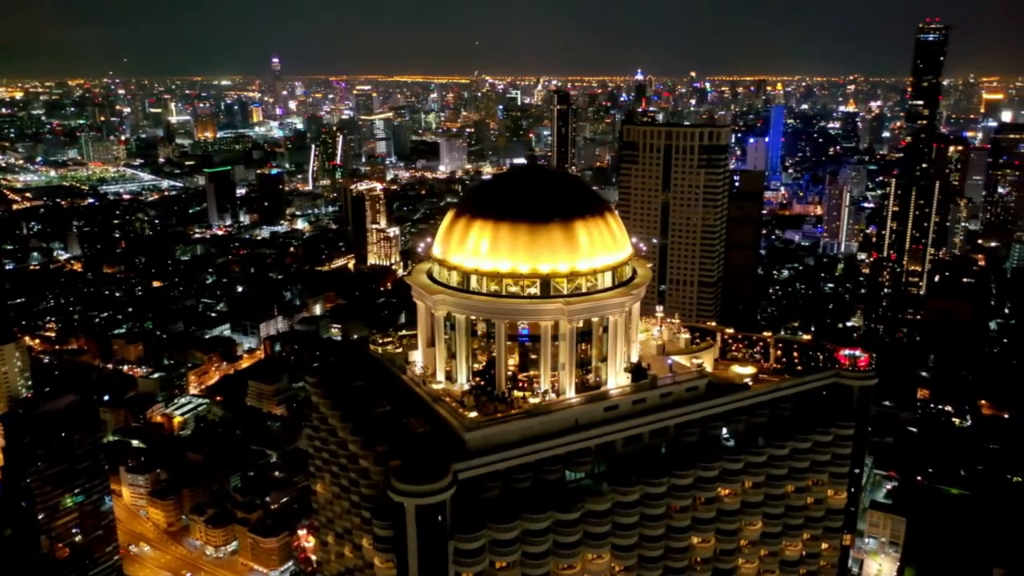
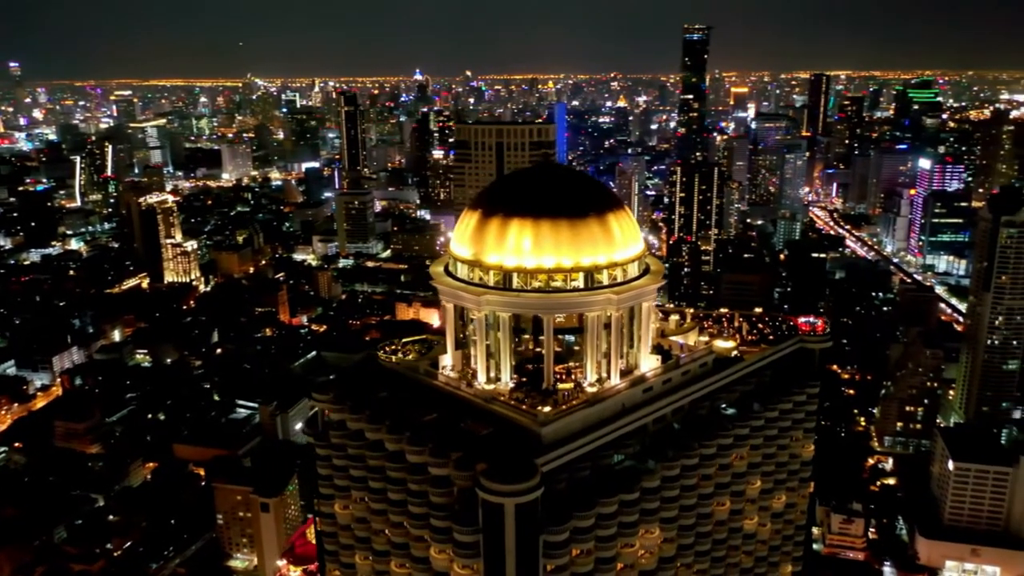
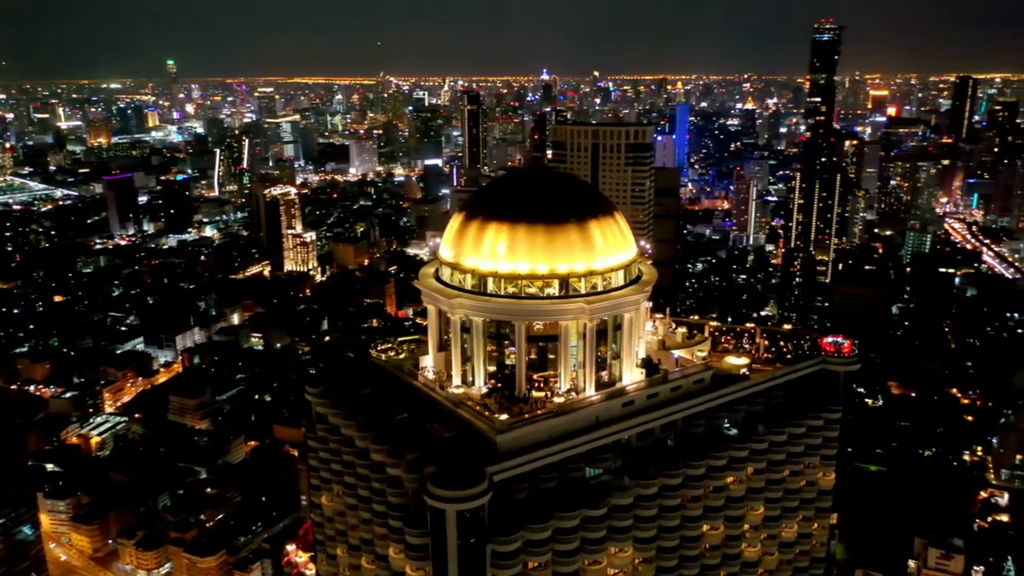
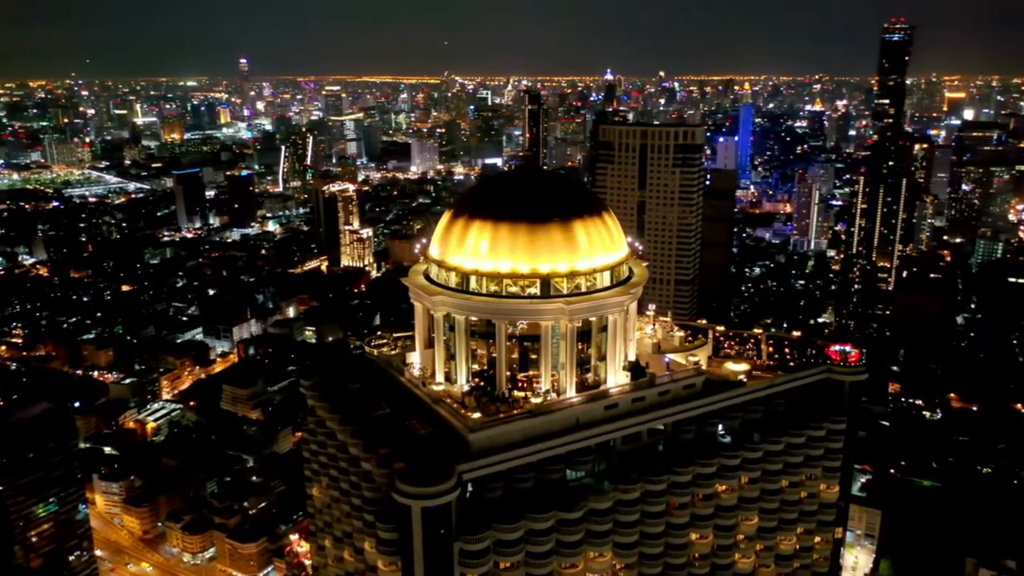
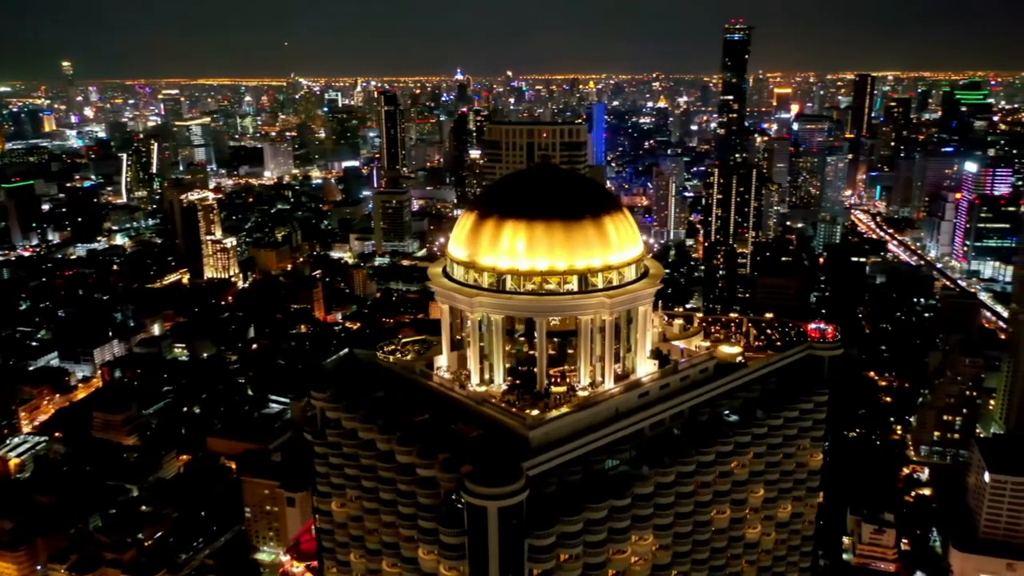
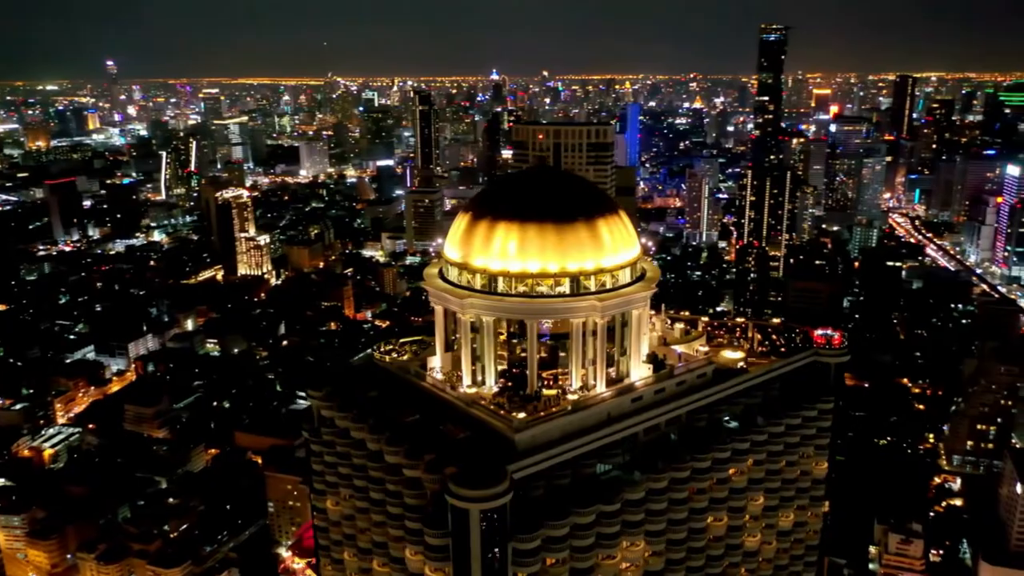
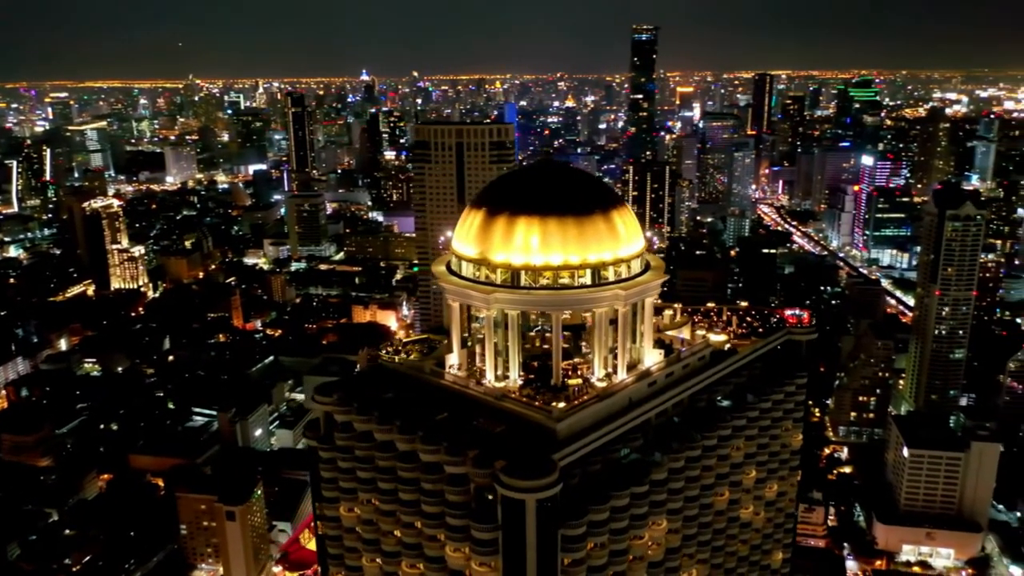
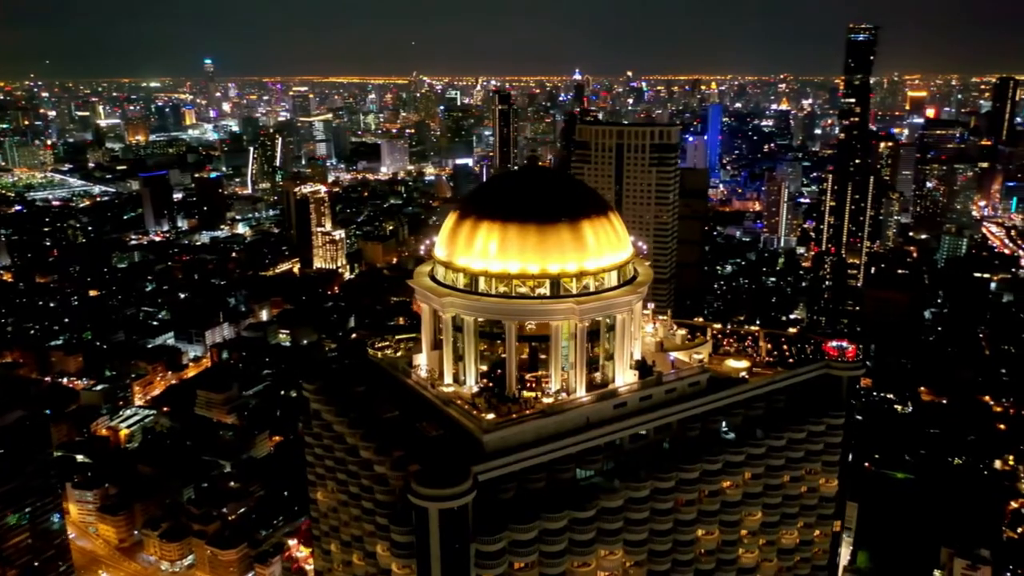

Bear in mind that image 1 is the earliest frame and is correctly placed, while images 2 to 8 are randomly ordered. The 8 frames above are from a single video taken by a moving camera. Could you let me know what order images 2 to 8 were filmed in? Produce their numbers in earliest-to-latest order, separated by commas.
4, 8, 3, 6, 5, 2, 7
